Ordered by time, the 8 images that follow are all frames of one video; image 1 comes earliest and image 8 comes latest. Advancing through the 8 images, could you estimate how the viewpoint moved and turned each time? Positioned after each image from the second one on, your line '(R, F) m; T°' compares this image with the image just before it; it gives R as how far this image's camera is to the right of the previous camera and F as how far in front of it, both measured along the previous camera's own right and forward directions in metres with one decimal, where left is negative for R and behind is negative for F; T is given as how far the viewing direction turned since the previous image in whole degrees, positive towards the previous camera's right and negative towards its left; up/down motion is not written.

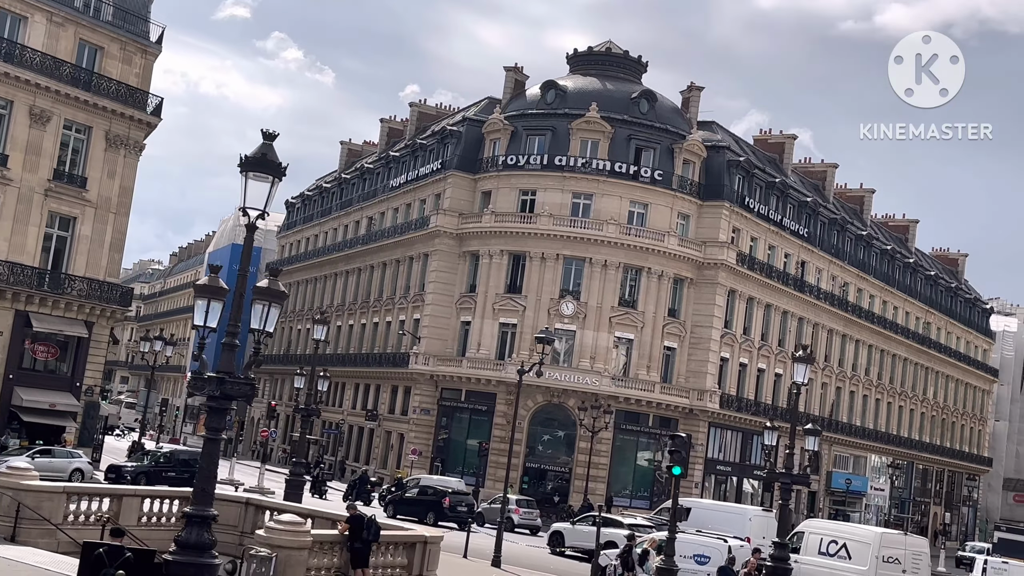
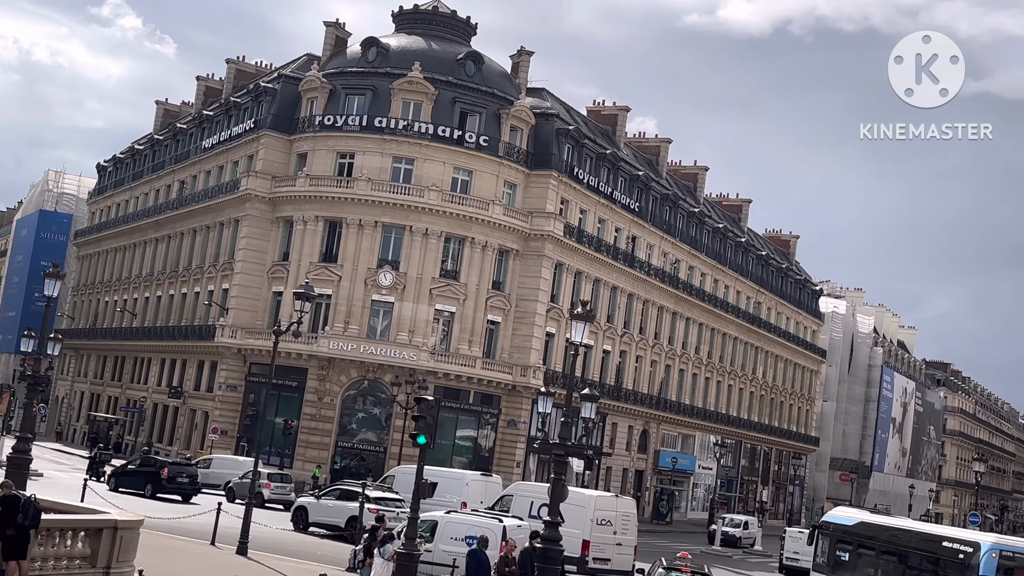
(+2.0, +2.8) m; +7°
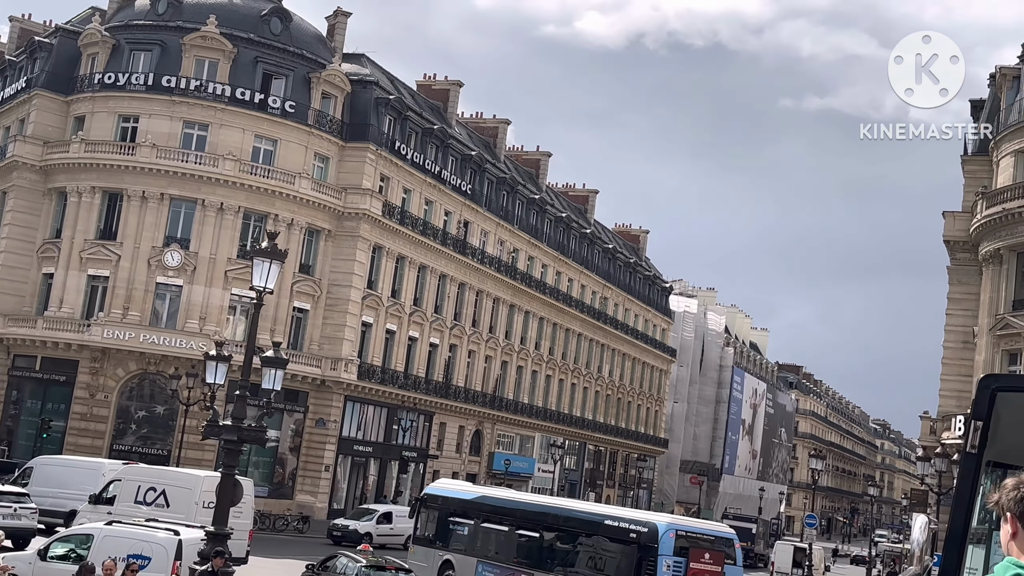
(+2.7, +5.2) m; +7°
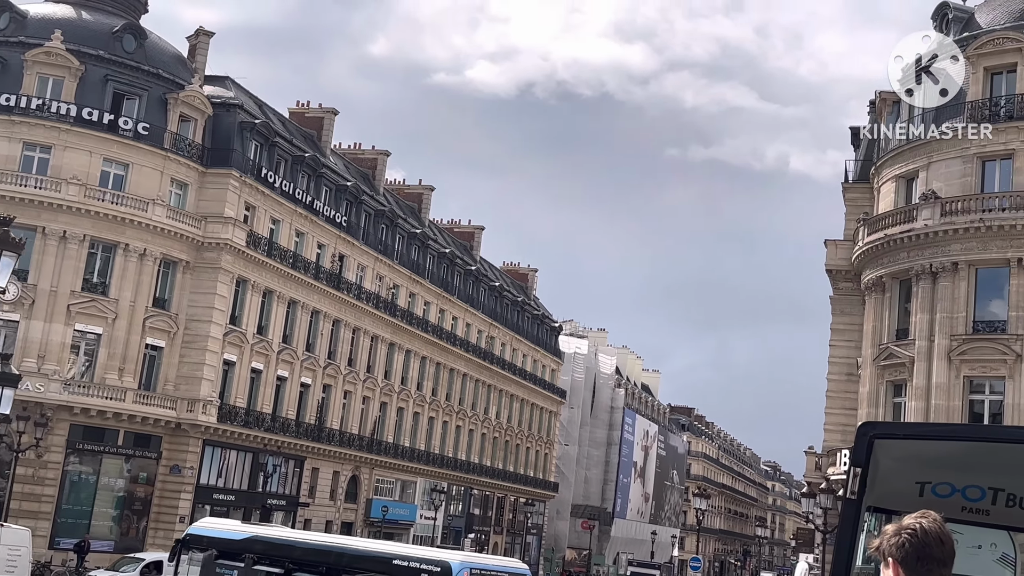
(+1.1, +2.6) m; +5°
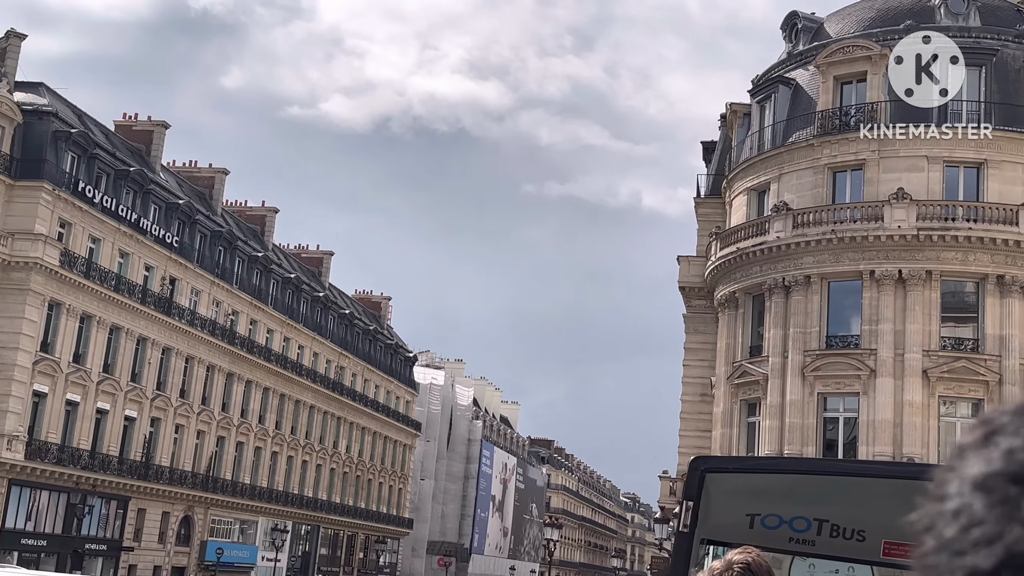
(+0.8, +2.6) m; +7°
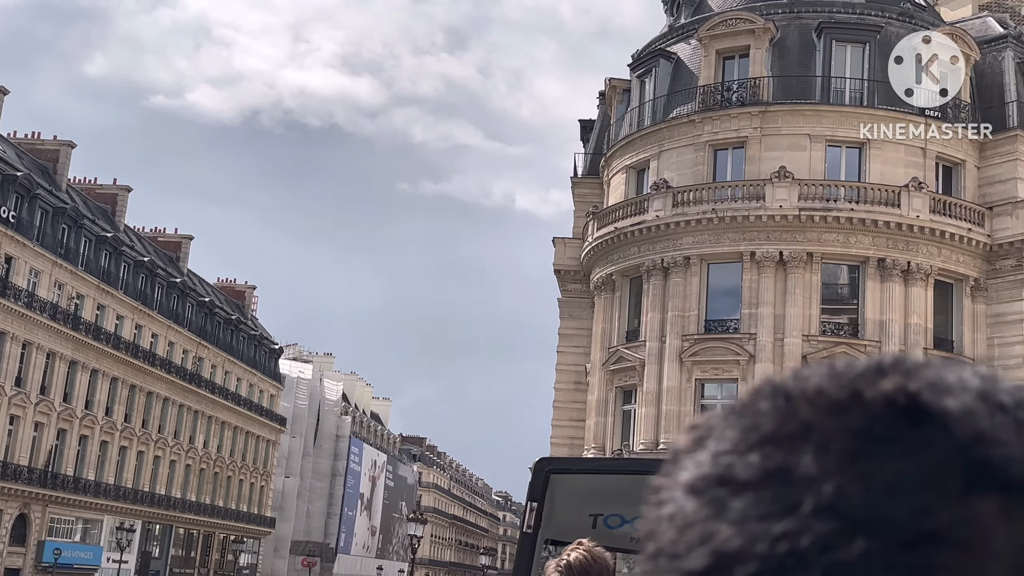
(+0.4, +2.3) m; +6°
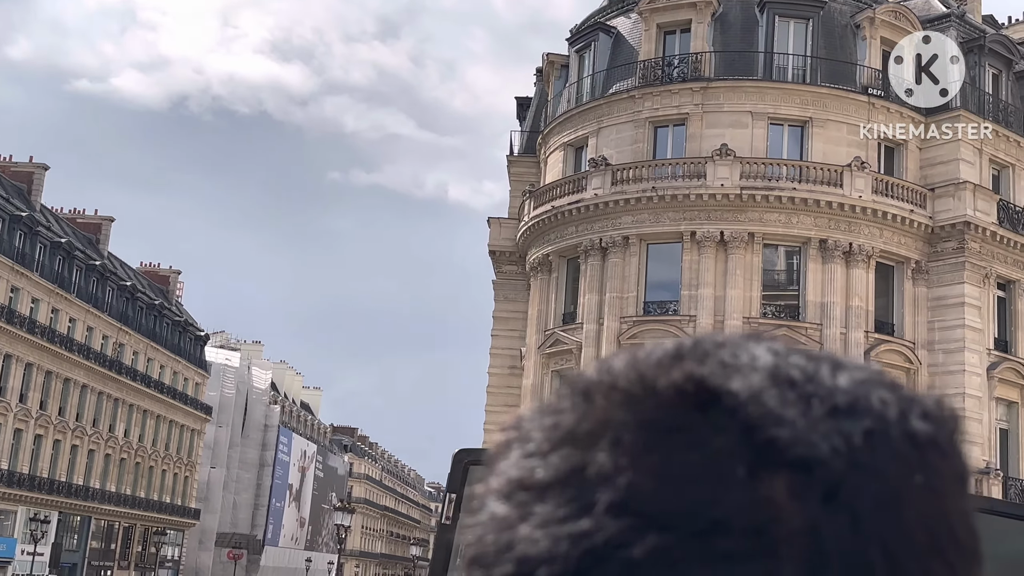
(0.0, +1.3) m; +3°
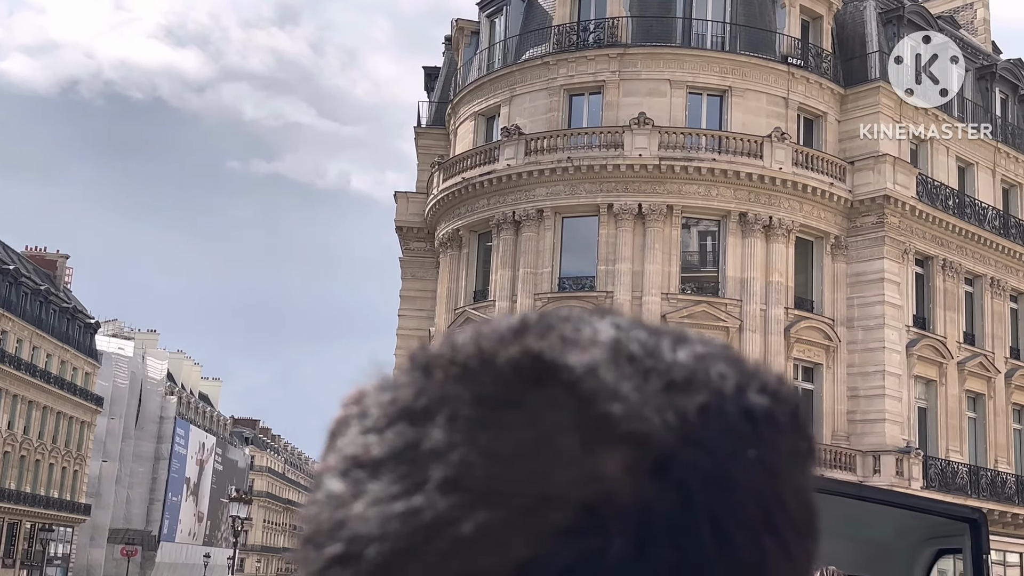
(-0.1, +1.7) m; +5°
